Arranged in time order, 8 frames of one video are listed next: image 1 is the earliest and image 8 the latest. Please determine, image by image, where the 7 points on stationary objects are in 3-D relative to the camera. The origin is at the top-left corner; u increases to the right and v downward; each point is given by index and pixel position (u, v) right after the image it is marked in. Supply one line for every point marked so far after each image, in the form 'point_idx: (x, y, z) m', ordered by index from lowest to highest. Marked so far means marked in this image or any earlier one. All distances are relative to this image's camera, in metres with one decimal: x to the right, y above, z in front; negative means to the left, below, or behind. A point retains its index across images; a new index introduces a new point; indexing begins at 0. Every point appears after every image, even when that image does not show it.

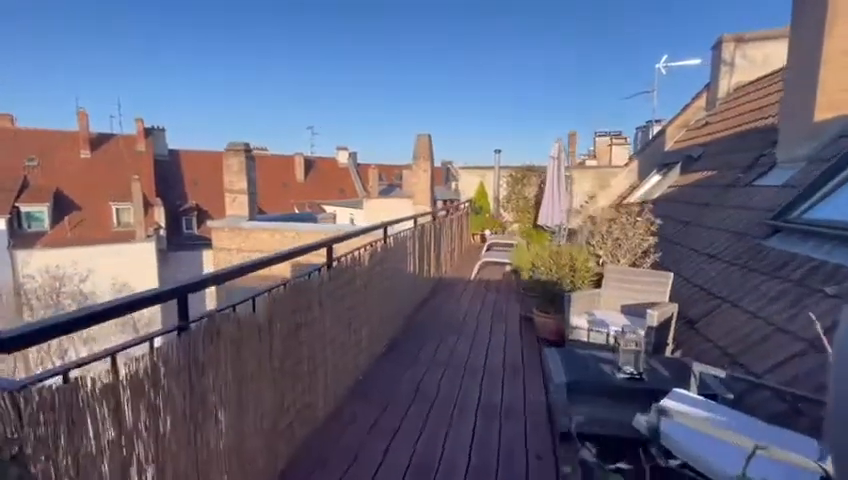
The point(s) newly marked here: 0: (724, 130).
0: (+5.6, +2.1, +7.5) m
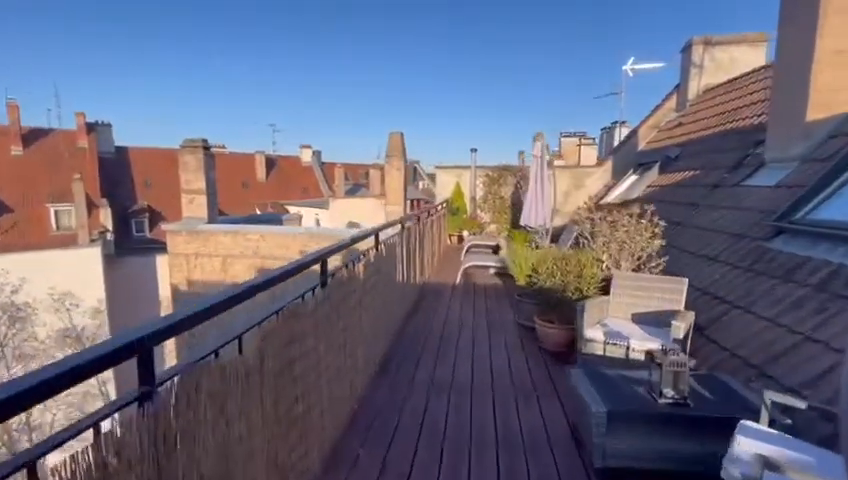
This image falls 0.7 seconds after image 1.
0: (+5.2, +2.1, +7.6) m
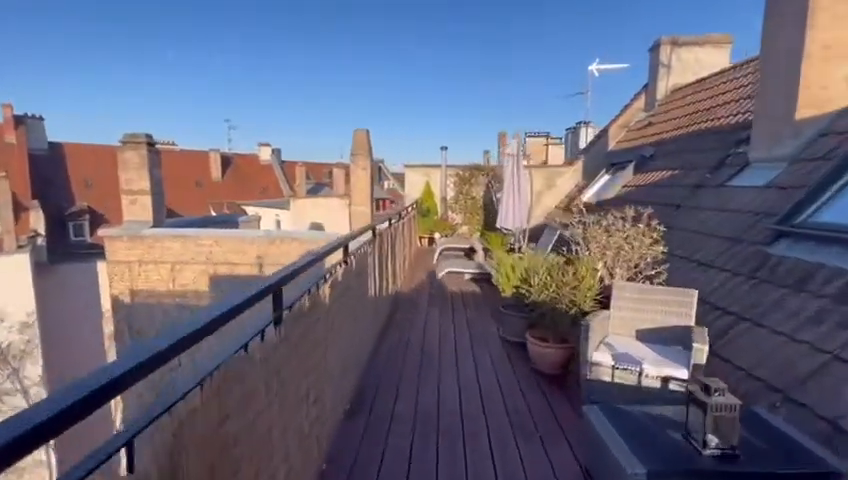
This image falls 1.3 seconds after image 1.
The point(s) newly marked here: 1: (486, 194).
0: (+4.7, +2.1, +7.5) m
1: (+1.8, +1.2, +10.8) m
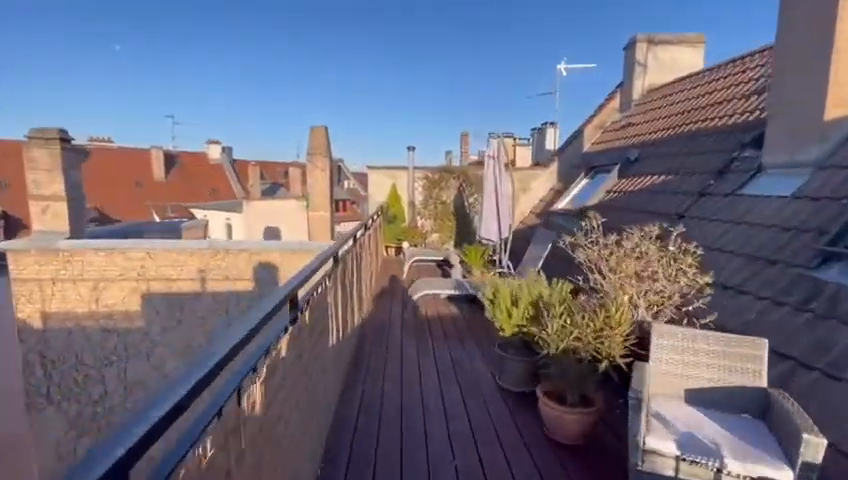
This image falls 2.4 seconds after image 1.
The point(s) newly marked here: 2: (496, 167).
0: (+4.1, +1.9, +7.1) m
1: (+0.9, +1.0, +10.1) m
2: (+1.1, +1.1, +6.1) m
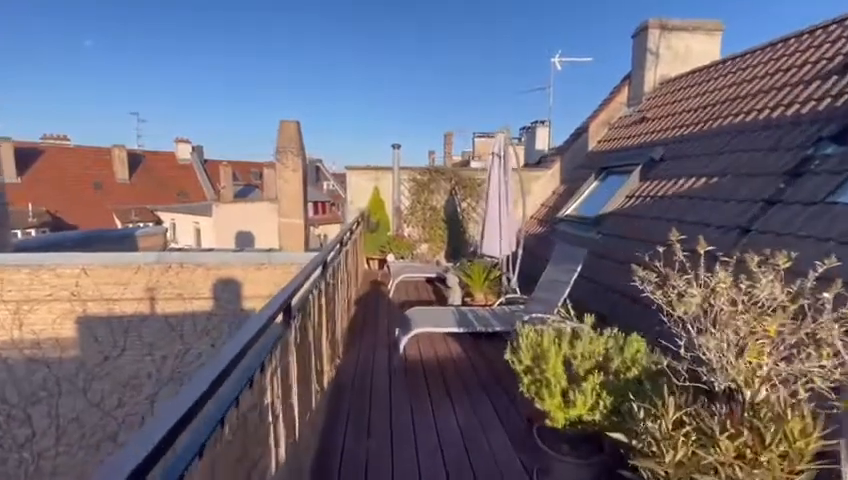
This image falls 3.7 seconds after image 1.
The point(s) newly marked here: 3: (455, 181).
0: (+3.9, +1.7, +6.1) m
1: (+0.6, +0.8, +8.9) m
2: (+0.9, +0.9, +5.0) m
3: (+0.7, +1.3, +8.9) m
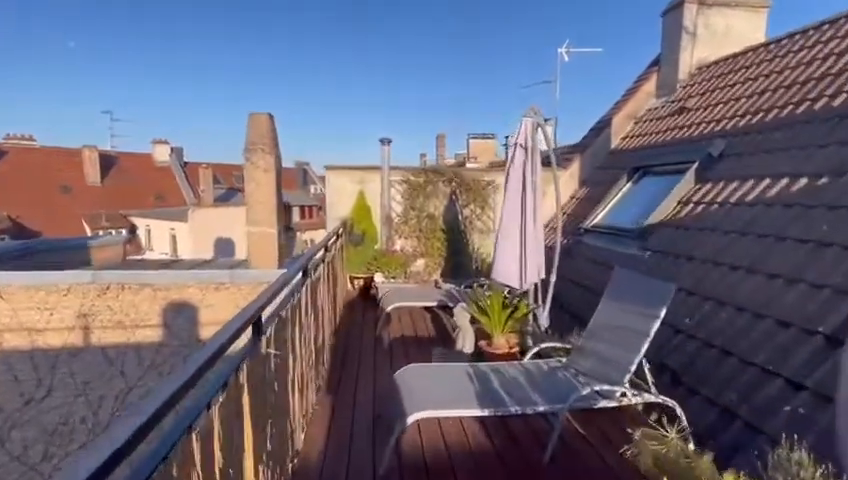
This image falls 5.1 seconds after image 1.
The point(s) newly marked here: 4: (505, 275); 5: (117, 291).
0: (+3.9, +1.5, +4.9) m
1: (+0.5, +0.5, +7.6) m
2: (+0.9, +0.7, +3.7) m
3: (+0.6, +1.1, +7.6) m
4: (+0.9, -0.3, +3.7) m
5: (-5.0, -0.8, +6.5) m
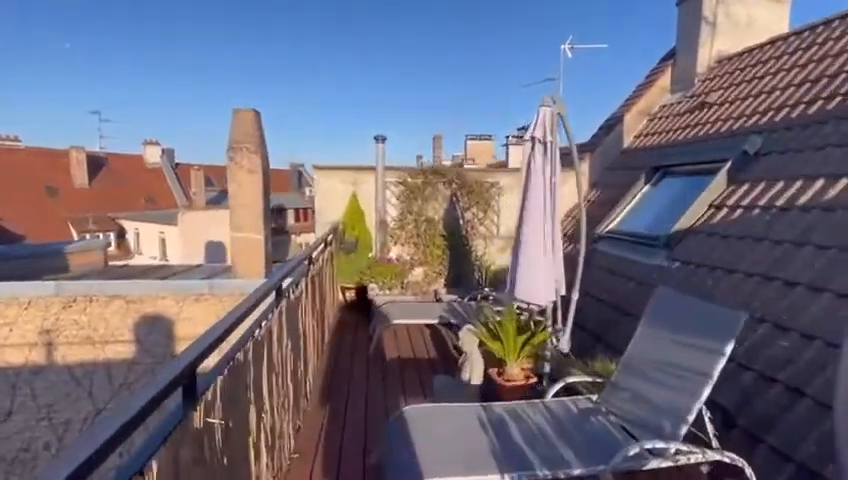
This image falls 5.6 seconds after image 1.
0: (+3.9, +1.4, +4.4) m
1: (+0.5, +0.4, +7.1) m
2: (+0.9, +0.7, +3.2) m
3: (+0.6, +1.0, +7.1) m
4: (+0.9, -0.4, +3.2) m
5: (-5.0, -0.9, +5.9) m
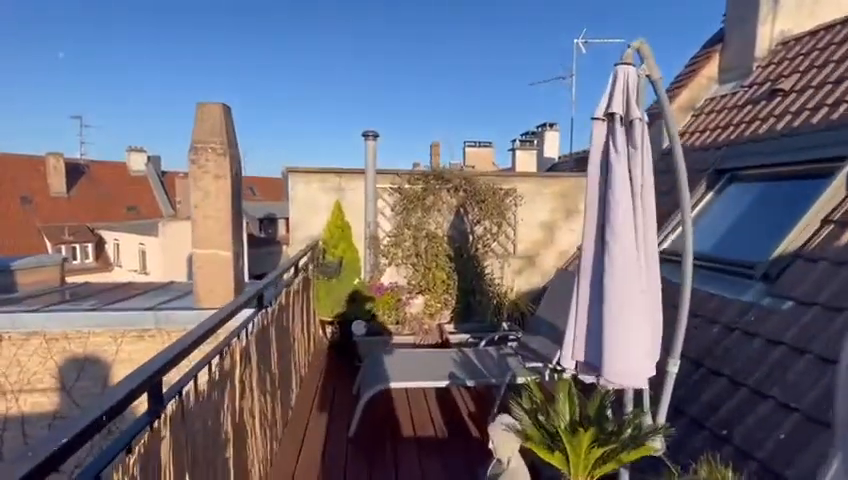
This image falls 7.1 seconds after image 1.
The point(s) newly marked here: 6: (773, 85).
0: (+3.9, +1.2, +3.2) m
1: (+0.5, +0.2, +5.9) m
2: (+1.0, +0.5, +2.0) m
3: (+0.6, +0.7, +5.9) m
4: (+0.9, -0.6, +2.0) m
5: (-5.0, -1.2, +4.6) m
6: (+4.1, +1.8, +4.7) m
